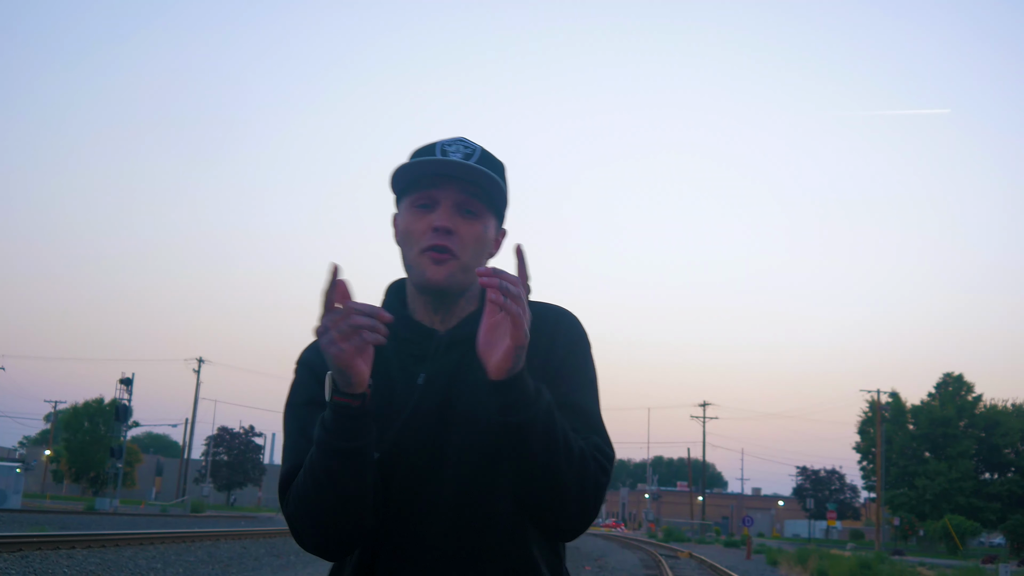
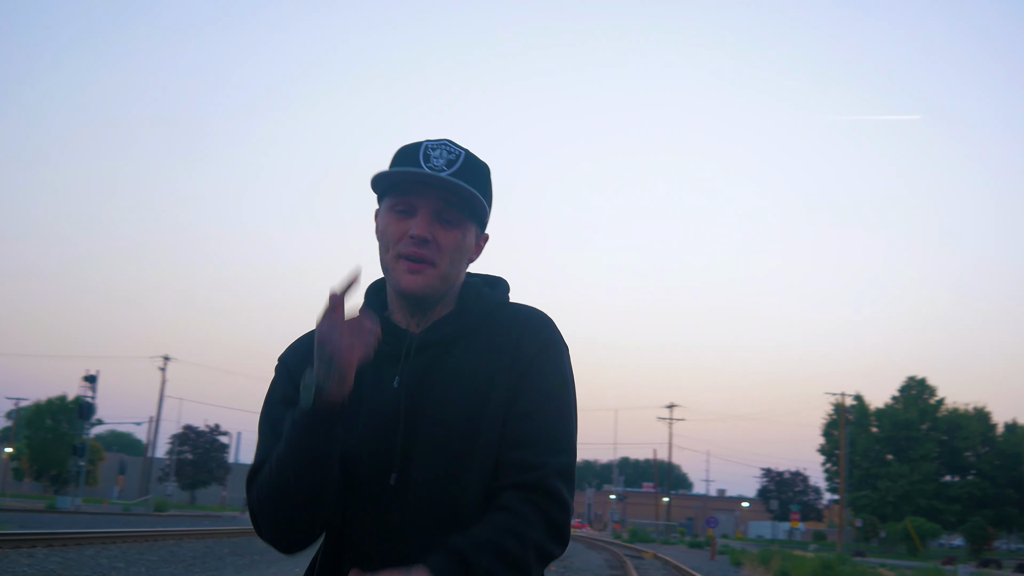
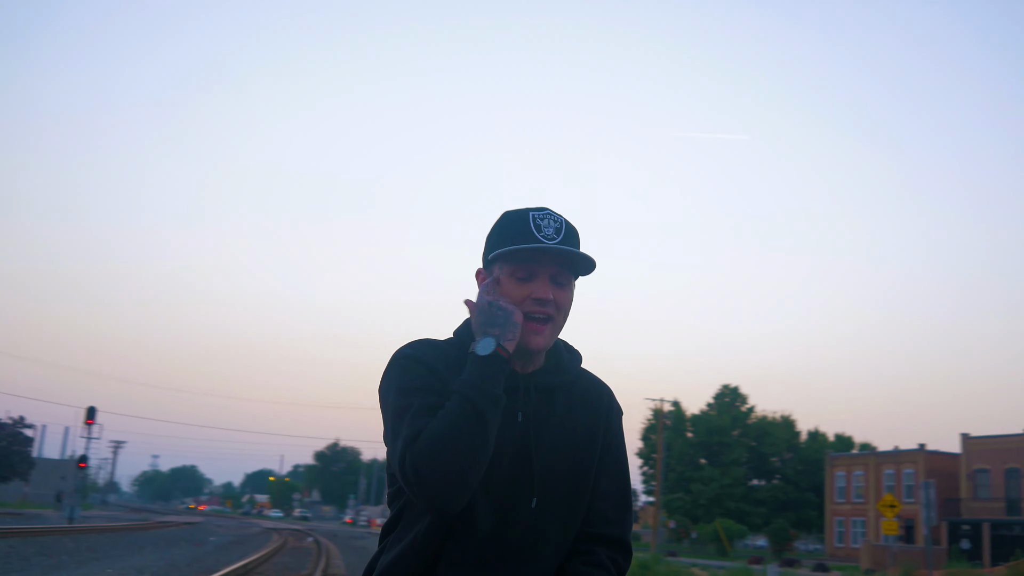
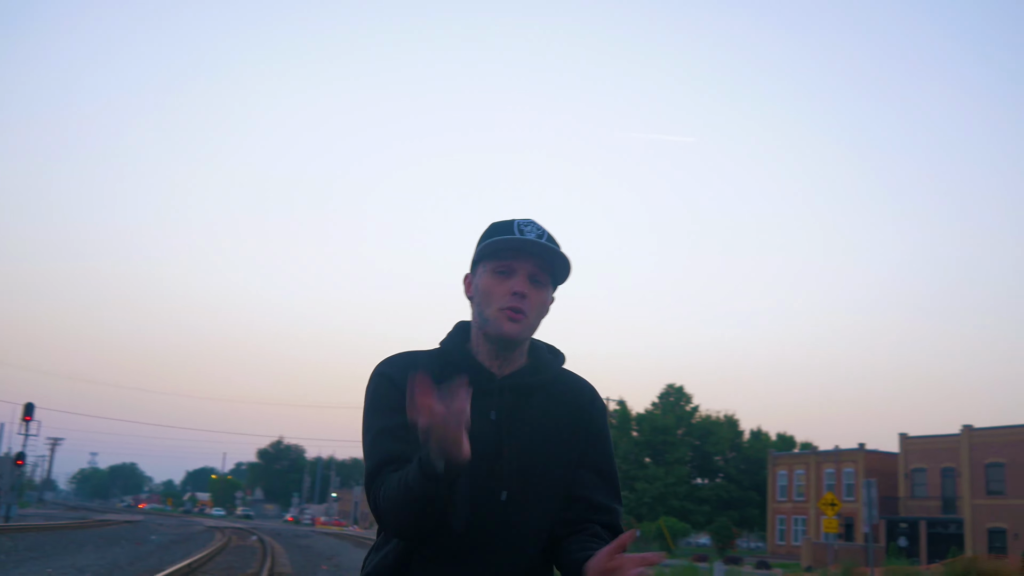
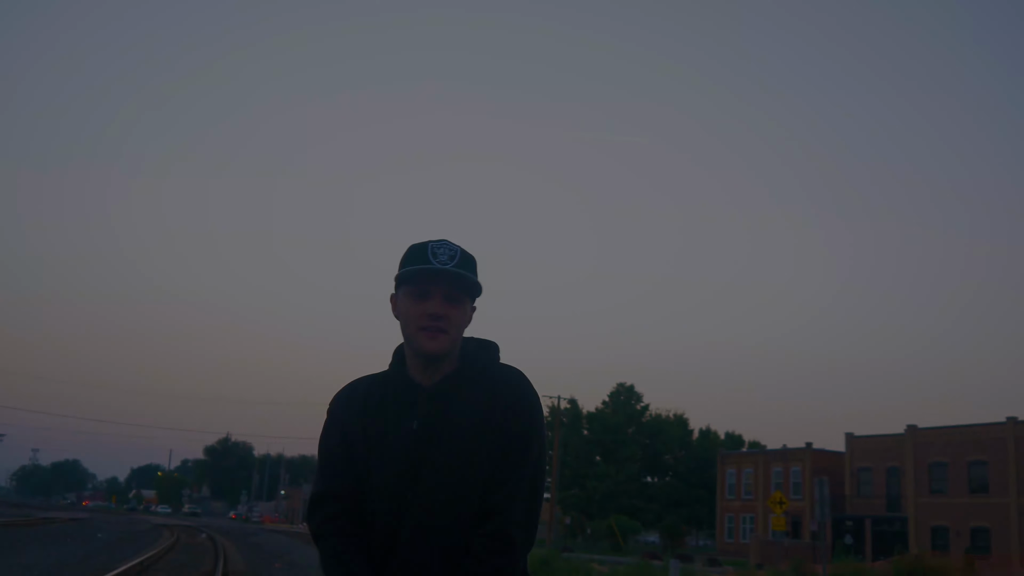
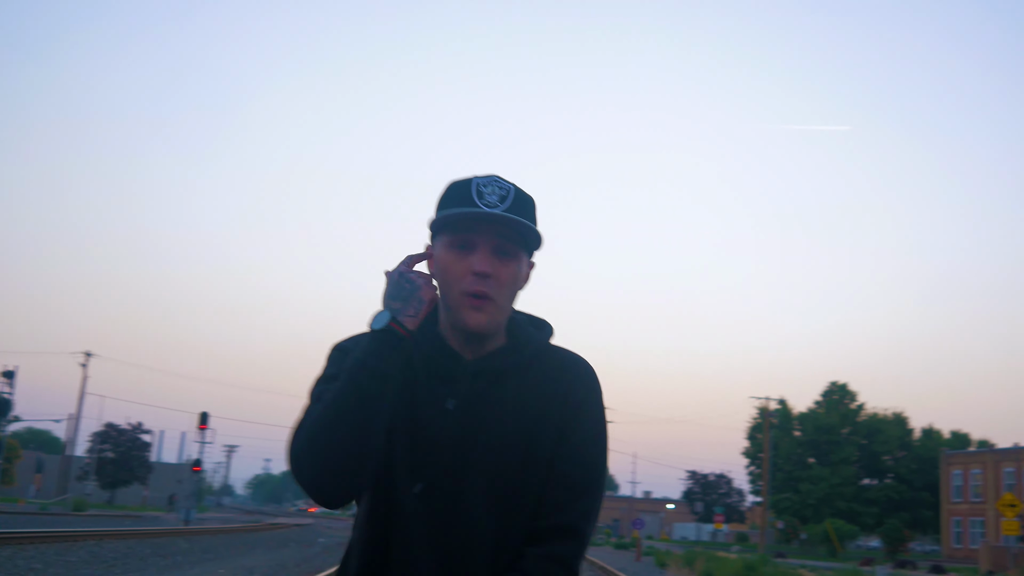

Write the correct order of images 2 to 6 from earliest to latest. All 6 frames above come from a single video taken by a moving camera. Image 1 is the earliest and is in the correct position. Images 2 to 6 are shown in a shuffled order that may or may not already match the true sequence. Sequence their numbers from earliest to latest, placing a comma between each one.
2, 6, 3, 4, 5
